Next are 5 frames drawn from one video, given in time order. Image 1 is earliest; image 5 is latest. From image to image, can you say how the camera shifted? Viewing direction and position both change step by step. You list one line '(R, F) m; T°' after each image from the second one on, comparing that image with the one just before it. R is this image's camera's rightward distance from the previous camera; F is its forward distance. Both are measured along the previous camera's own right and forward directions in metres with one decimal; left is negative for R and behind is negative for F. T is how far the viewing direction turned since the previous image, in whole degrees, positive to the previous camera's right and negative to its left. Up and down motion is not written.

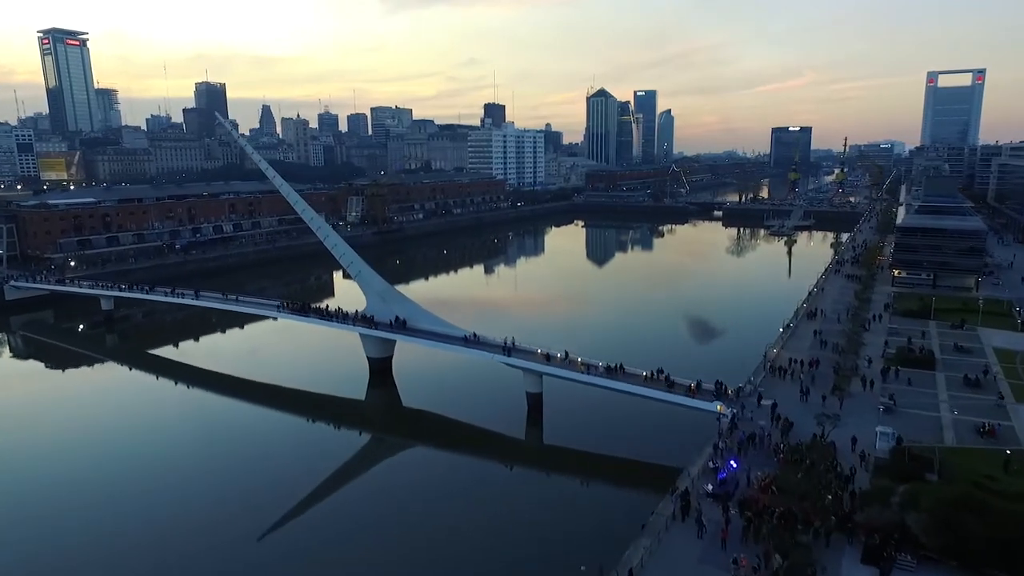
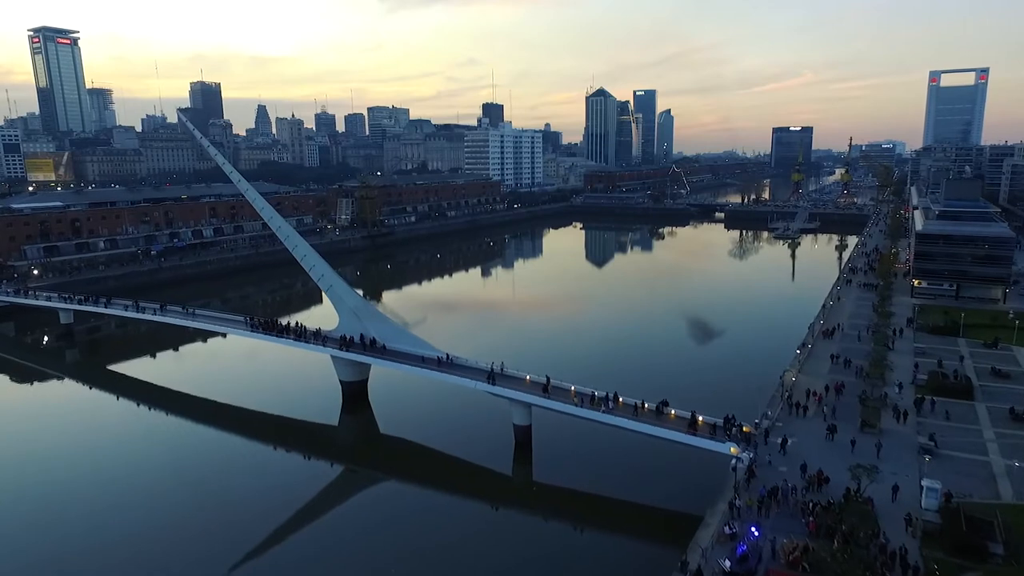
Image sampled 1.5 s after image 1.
(+0.3, +1.6) m; 0°
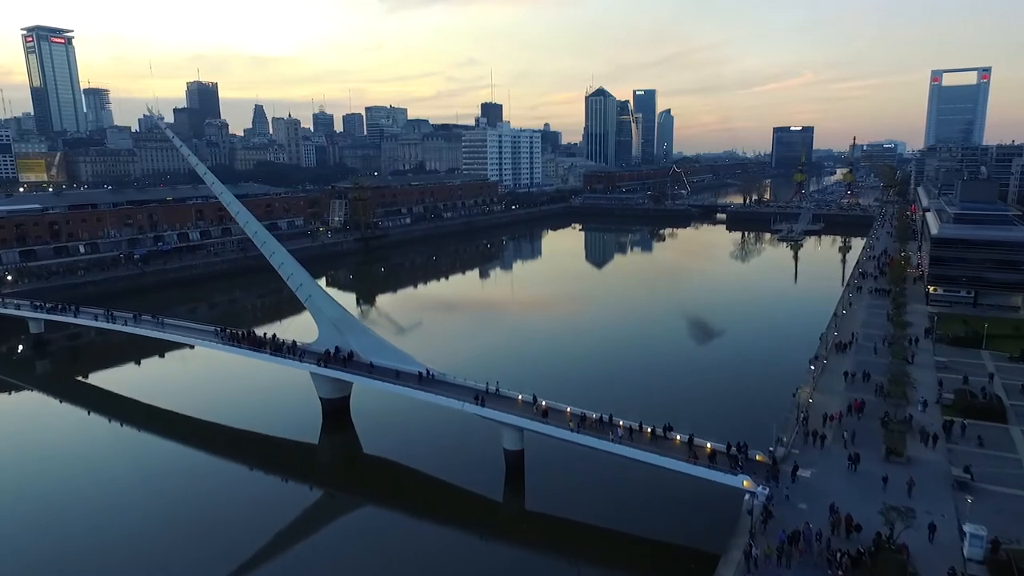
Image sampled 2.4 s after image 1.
(+0.2, +1.0) m; 0°
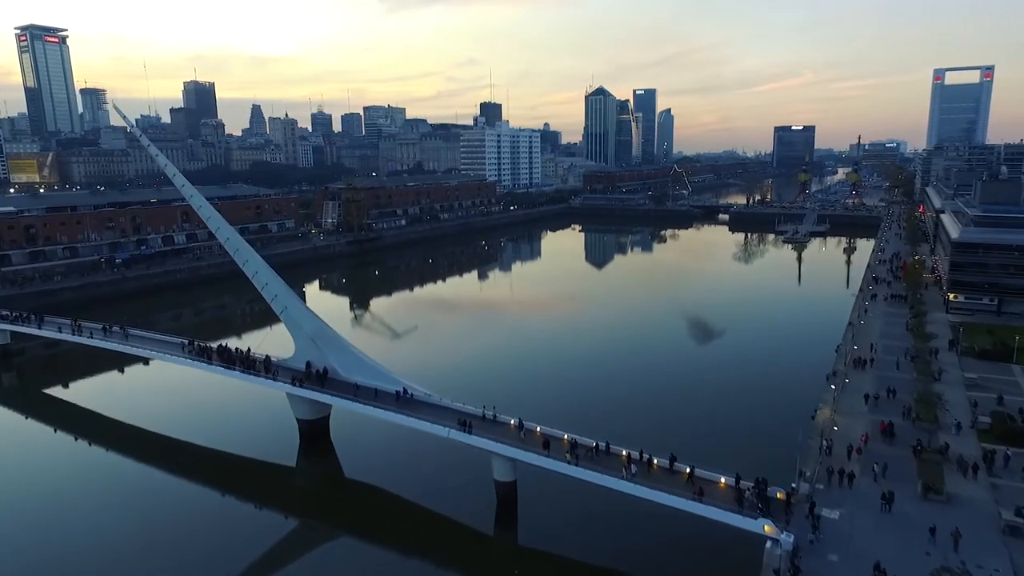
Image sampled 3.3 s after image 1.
(+0.1, +1.1) m; 0°
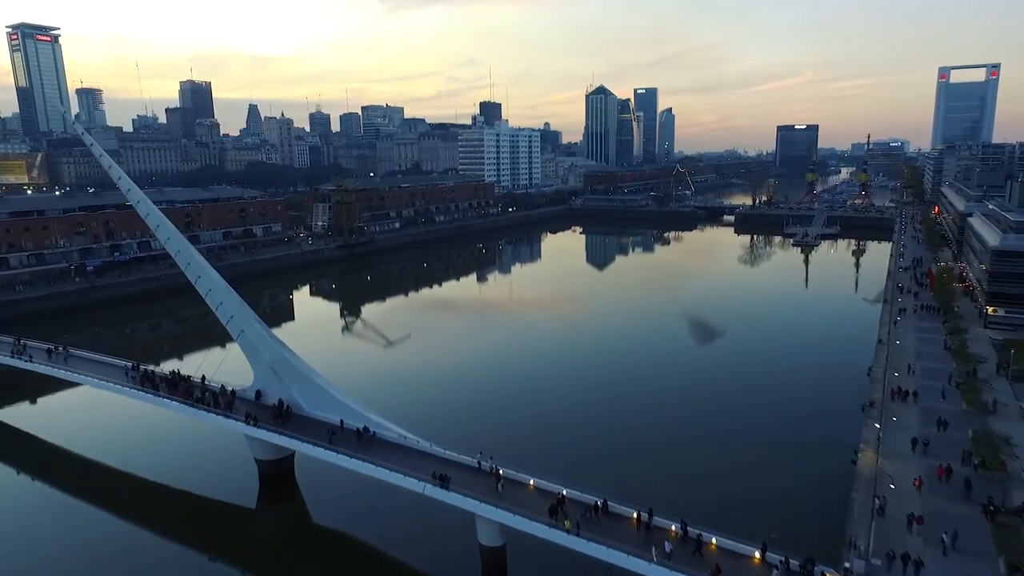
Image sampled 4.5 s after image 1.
(+0.2, +1.7) m; 0°
